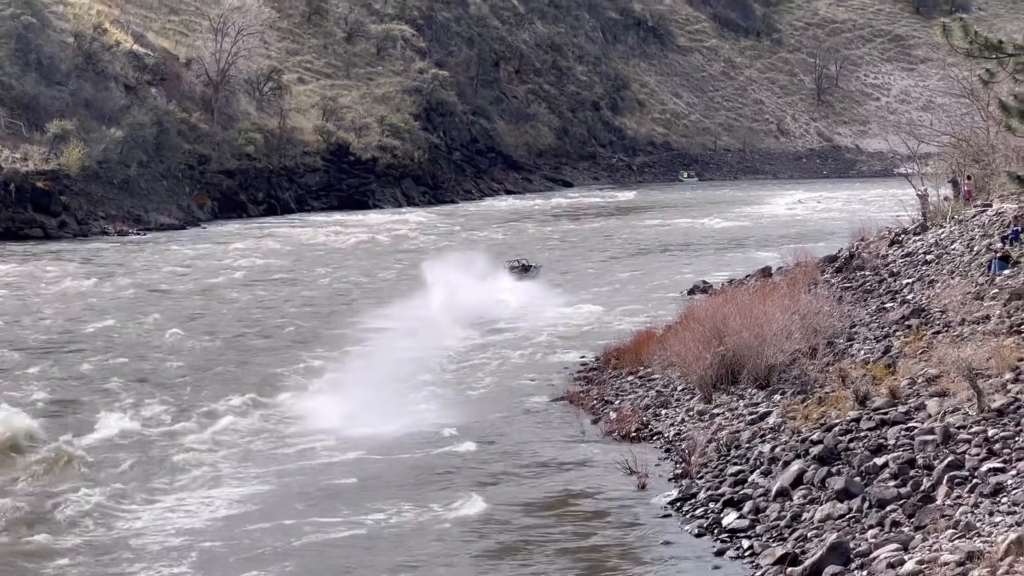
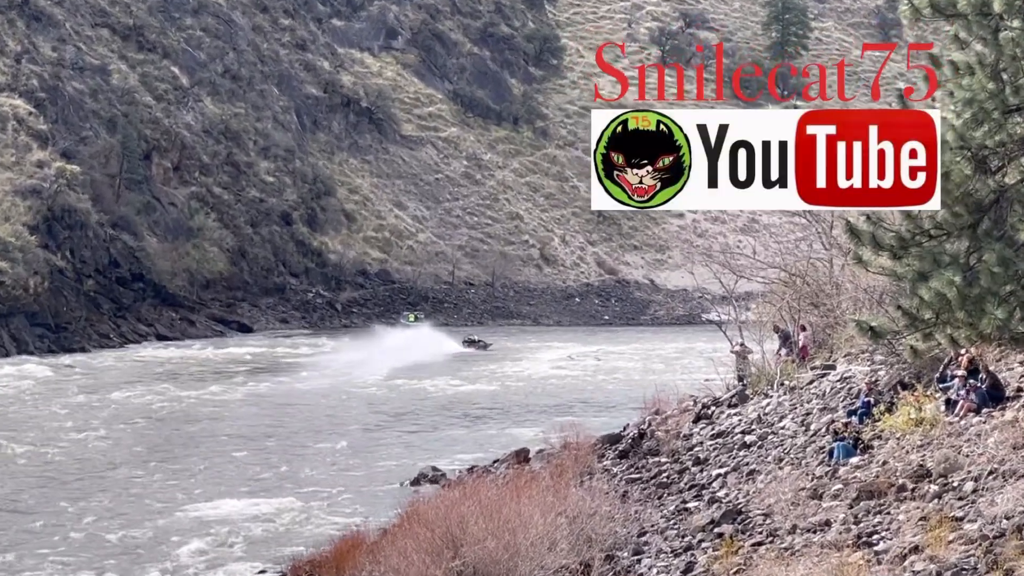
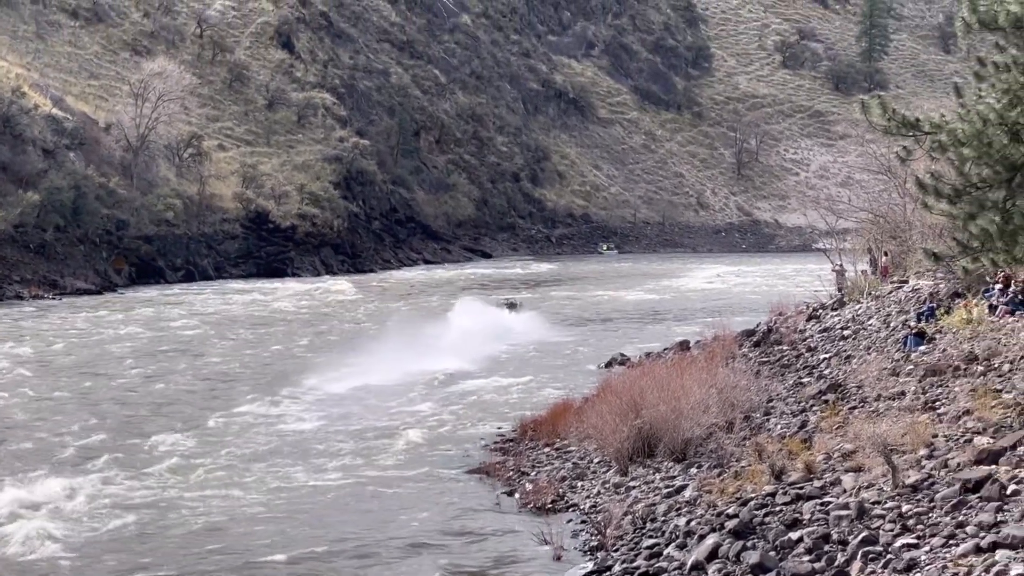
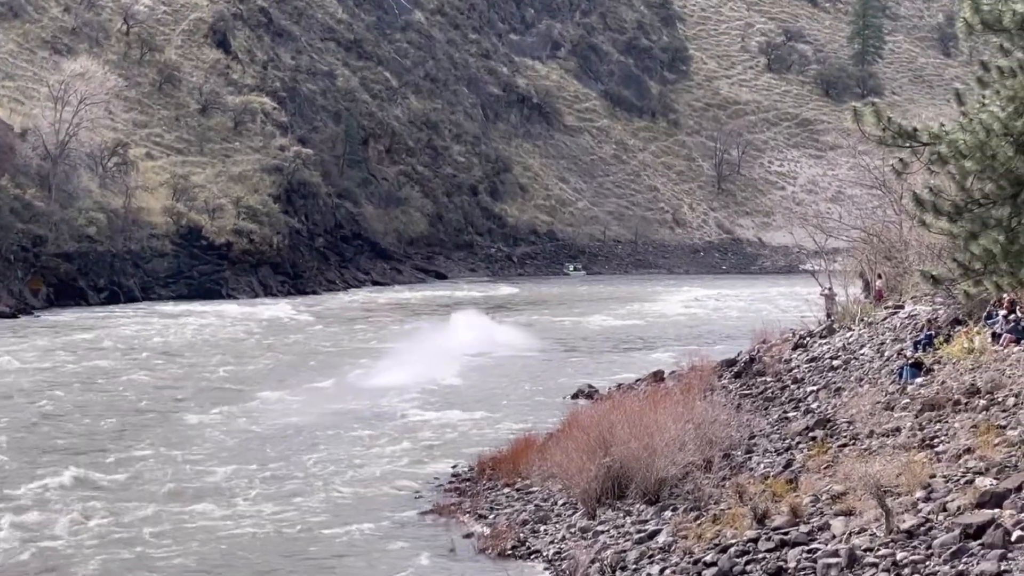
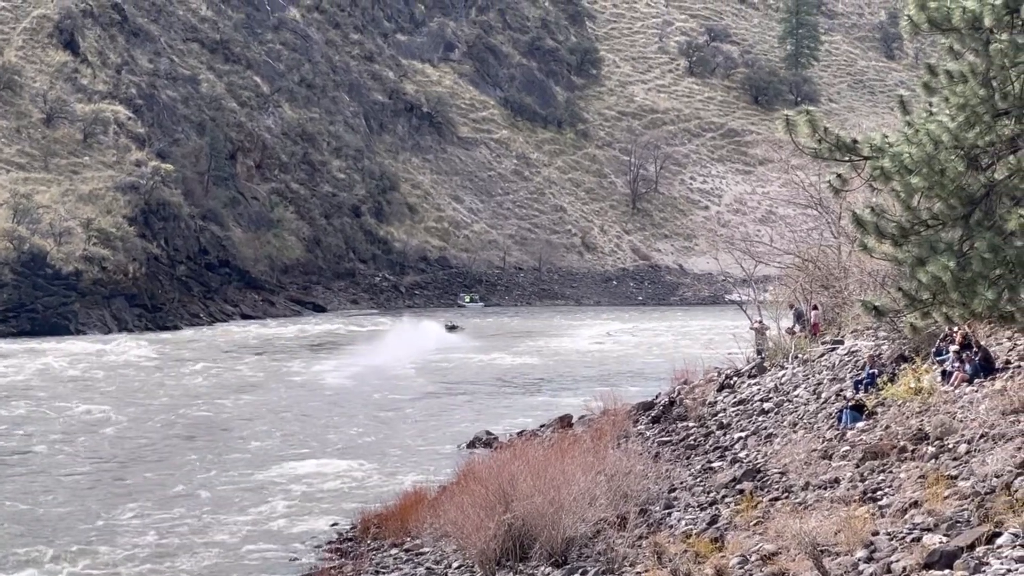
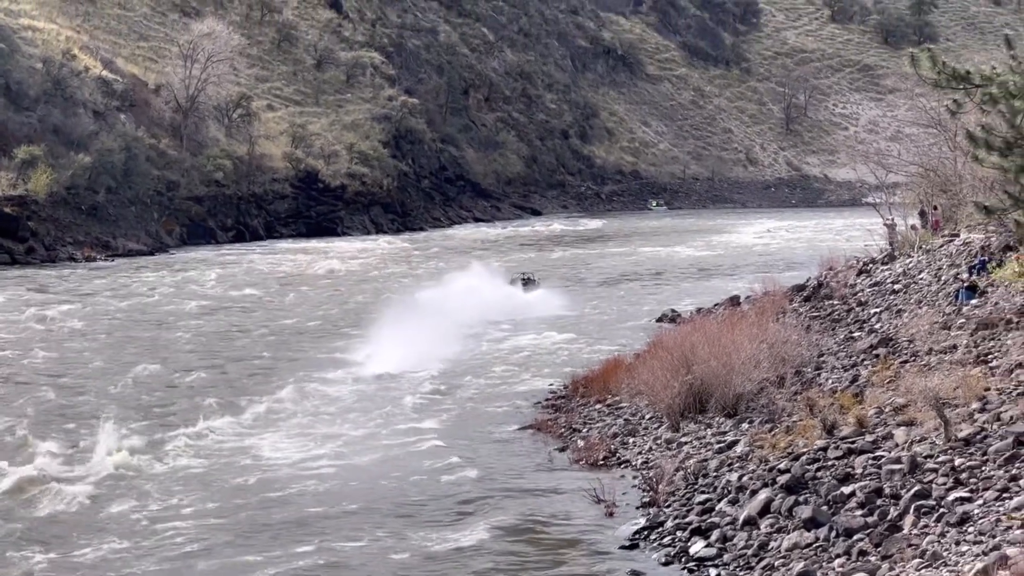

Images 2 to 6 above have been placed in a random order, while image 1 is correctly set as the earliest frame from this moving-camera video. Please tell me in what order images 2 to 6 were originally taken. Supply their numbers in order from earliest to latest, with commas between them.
6, 3, 4, 5, 2
